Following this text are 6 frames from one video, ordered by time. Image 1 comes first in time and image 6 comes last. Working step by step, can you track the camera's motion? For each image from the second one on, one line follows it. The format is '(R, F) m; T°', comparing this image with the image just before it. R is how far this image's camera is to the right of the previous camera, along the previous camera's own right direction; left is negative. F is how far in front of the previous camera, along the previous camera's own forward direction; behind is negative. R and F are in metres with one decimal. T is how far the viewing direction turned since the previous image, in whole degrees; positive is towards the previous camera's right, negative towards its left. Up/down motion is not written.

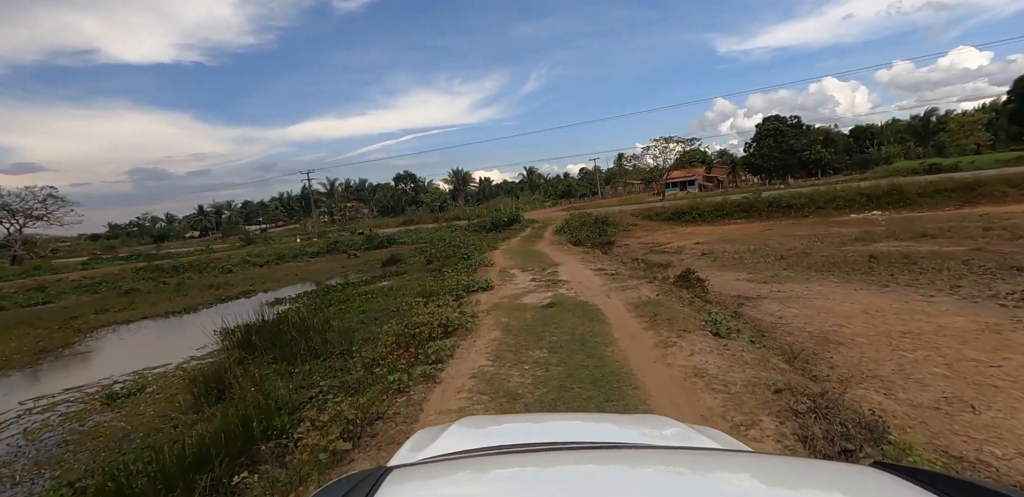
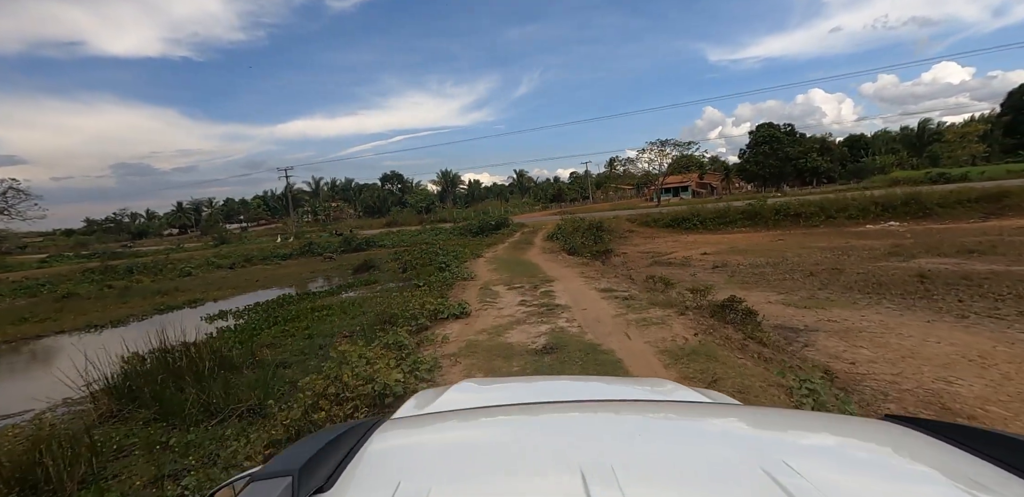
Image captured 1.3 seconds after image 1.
(+0.1, +2.4) m; +1°
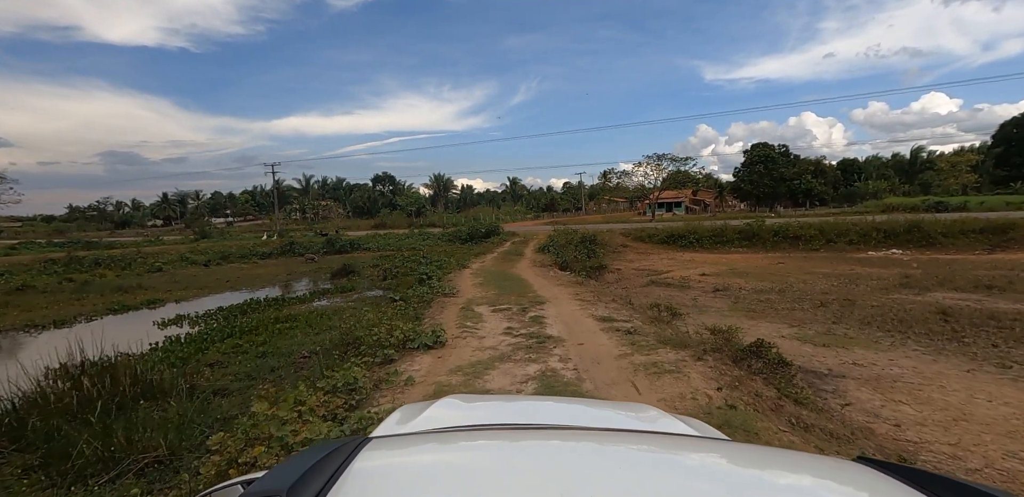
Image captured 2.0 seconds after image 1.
(0.0, +1.1) m; +1°
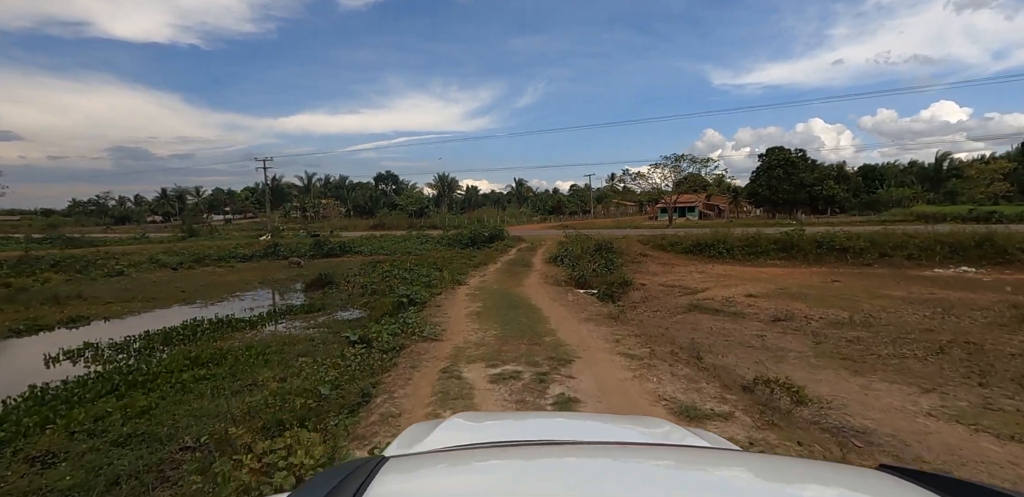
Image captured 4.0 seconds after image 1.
(-0.1, +3.2) m; -1°
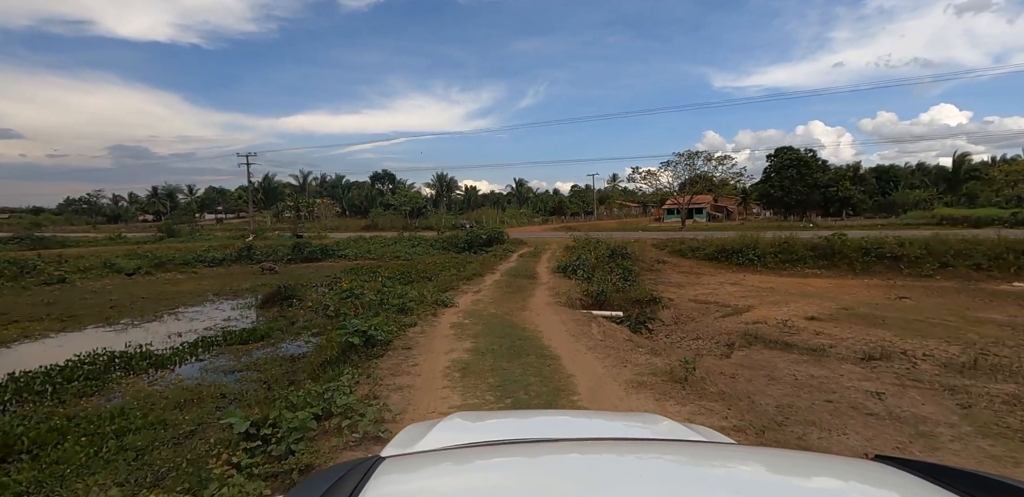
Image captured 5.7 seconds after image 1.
(-0.1, +3.2) m; 0°
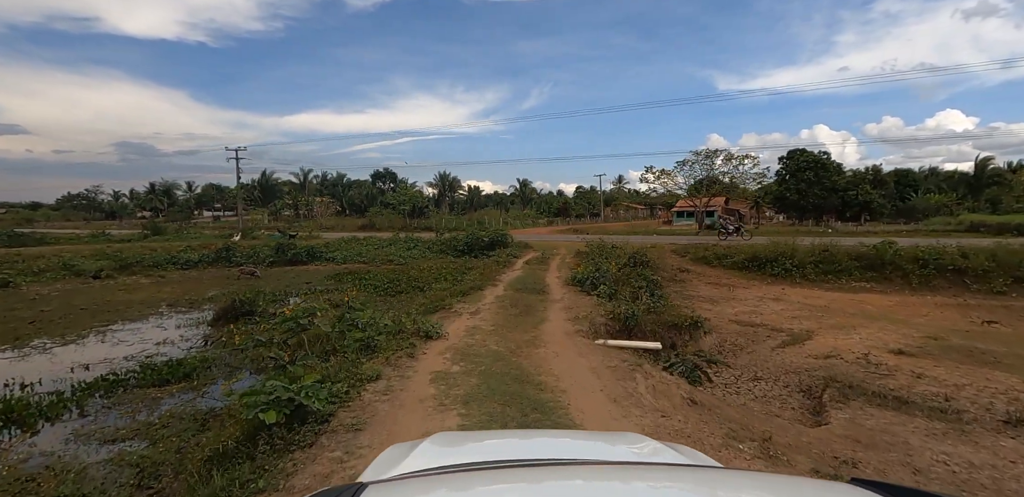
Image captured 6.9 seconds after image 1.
(-0.1, +2.6) m; 0°
